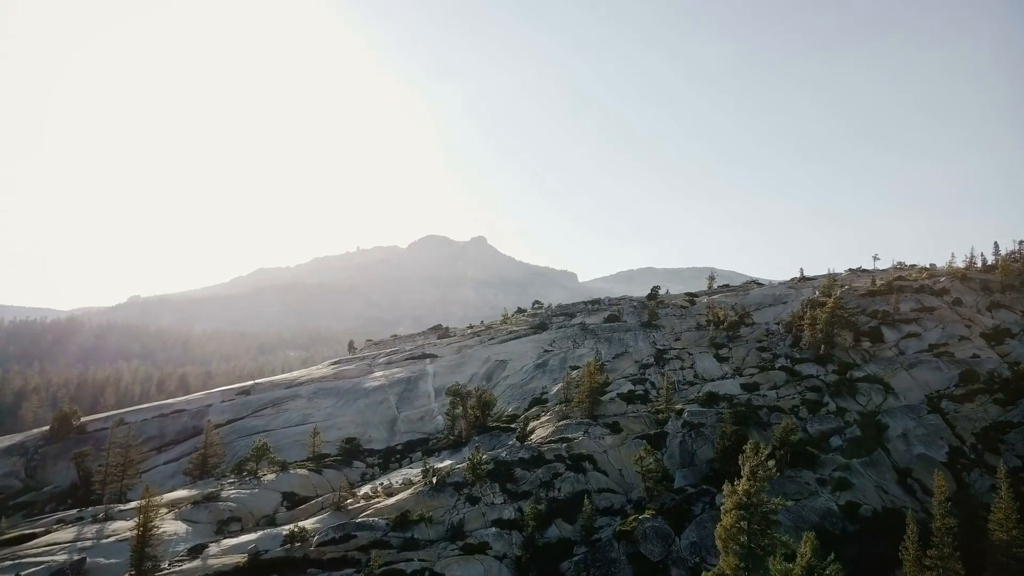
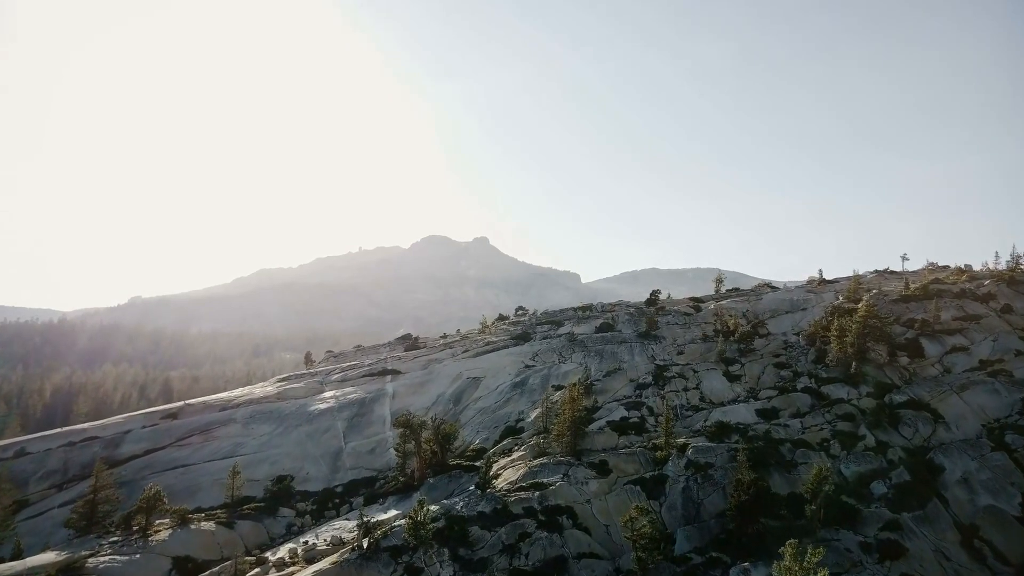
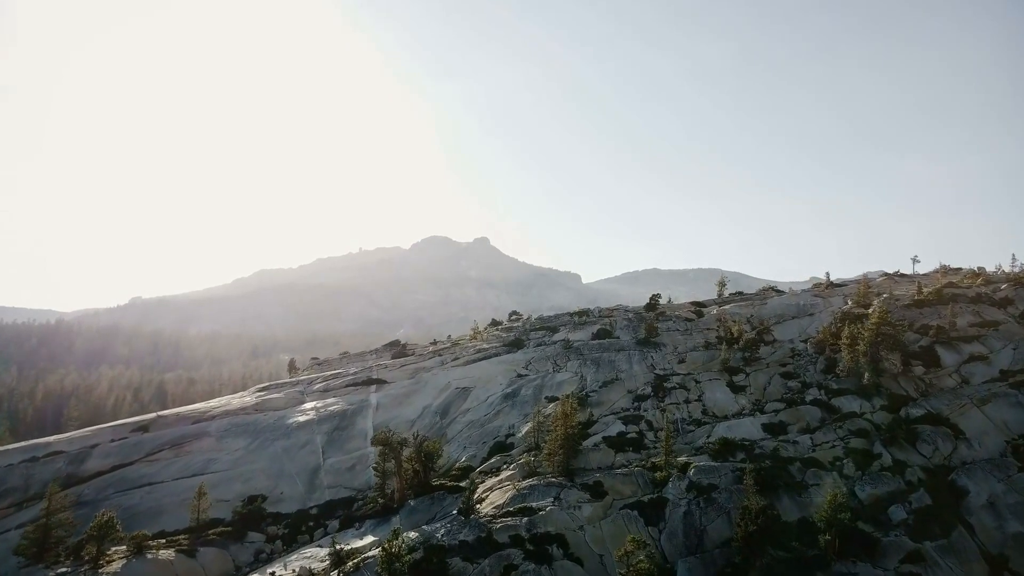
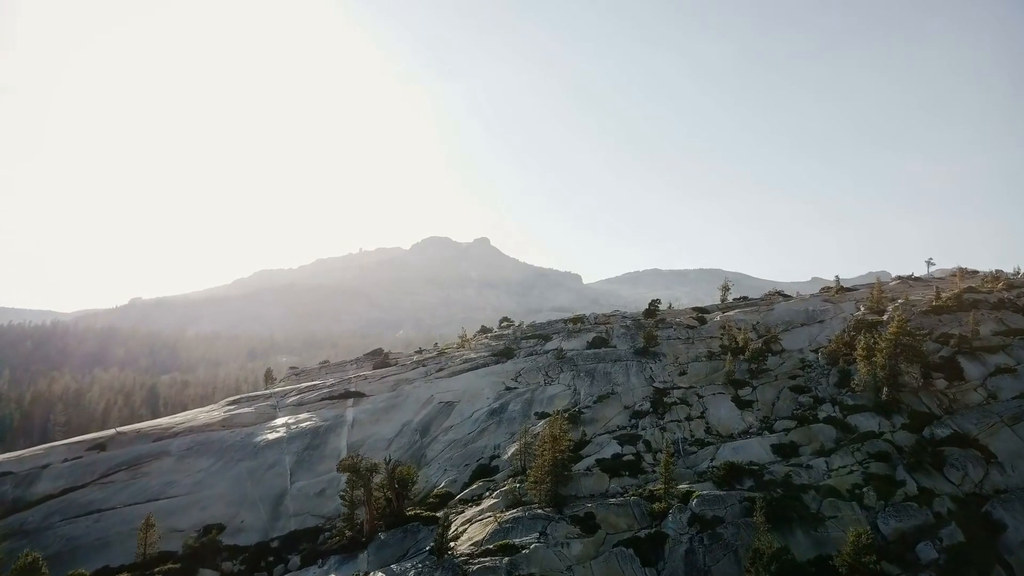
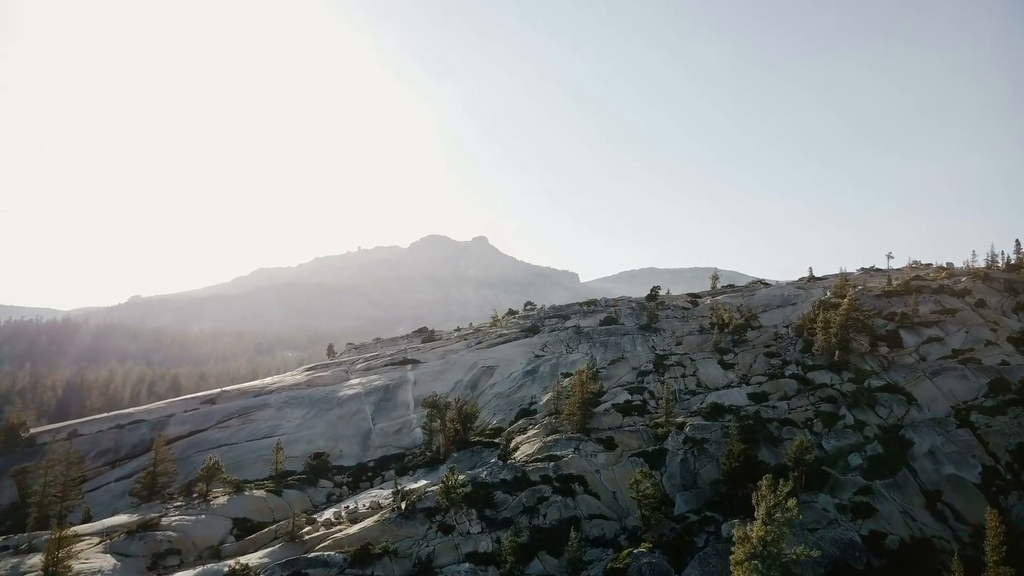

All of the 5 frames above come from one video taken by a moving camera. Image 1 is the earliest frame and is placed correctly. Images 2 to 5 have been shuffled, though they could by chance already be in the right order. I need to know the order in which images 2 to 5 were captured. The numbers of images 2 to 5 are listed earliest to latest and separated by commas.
5, 2, 3, 4
